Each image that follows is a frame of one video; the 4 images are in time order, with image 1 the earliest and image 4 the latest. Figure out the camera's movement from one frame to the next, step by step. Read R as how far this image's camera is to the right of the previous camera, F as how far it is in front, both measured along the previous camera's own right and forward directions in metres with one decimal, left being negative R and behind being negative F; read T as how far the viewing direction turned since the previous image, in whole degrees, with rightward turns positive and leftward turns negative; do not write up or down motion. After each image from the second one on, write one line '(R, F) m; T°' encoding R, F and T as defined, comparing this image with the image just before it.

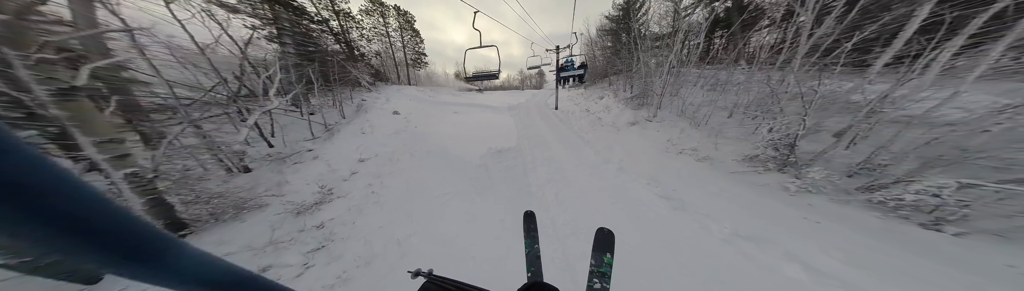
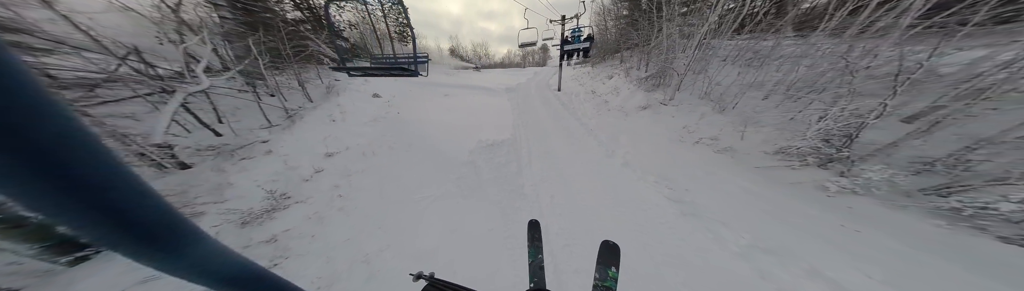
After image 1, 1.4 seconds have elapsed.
(+0.2, +0.7) m; 0°
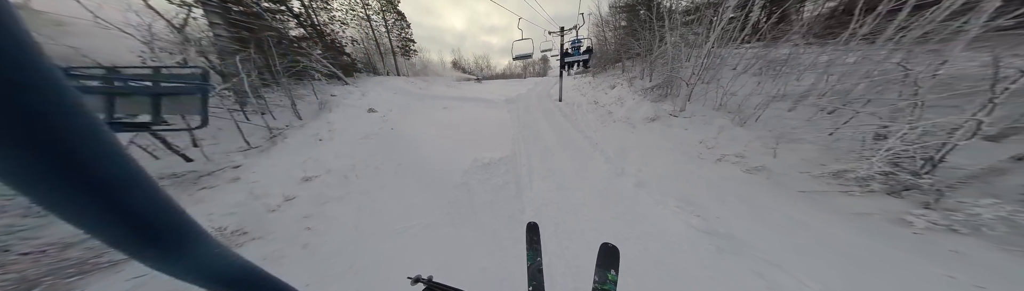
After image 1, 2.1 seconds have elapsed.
(+0.1, +0.4) m; -1°
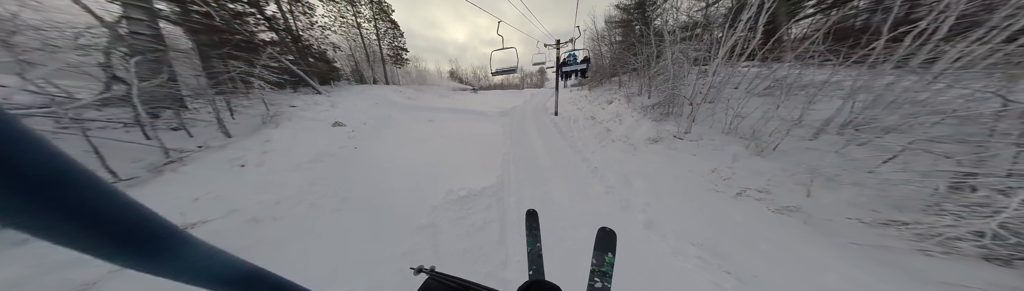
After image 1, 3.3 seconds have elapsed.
(+0.3, +0.7) m; +1°
